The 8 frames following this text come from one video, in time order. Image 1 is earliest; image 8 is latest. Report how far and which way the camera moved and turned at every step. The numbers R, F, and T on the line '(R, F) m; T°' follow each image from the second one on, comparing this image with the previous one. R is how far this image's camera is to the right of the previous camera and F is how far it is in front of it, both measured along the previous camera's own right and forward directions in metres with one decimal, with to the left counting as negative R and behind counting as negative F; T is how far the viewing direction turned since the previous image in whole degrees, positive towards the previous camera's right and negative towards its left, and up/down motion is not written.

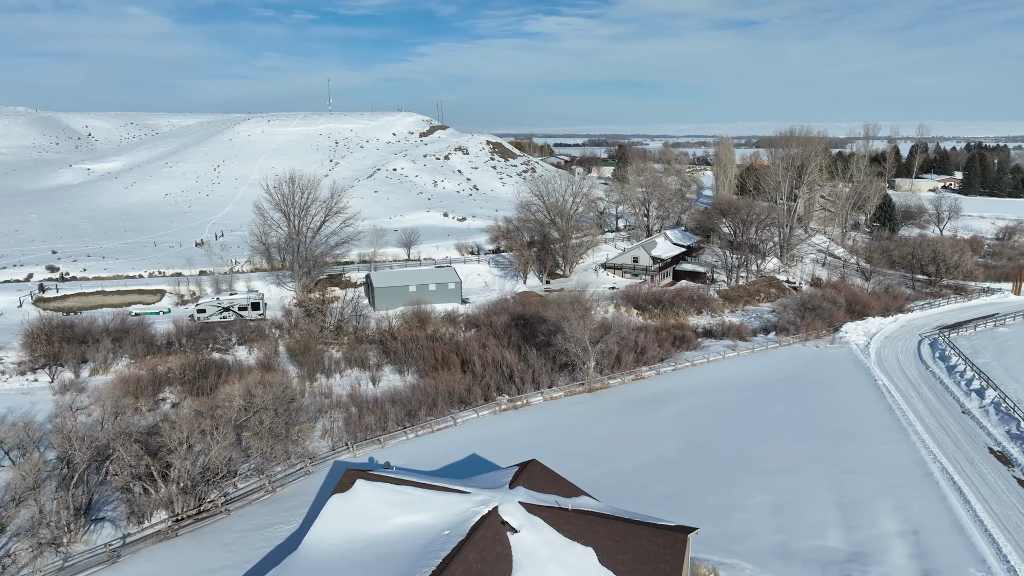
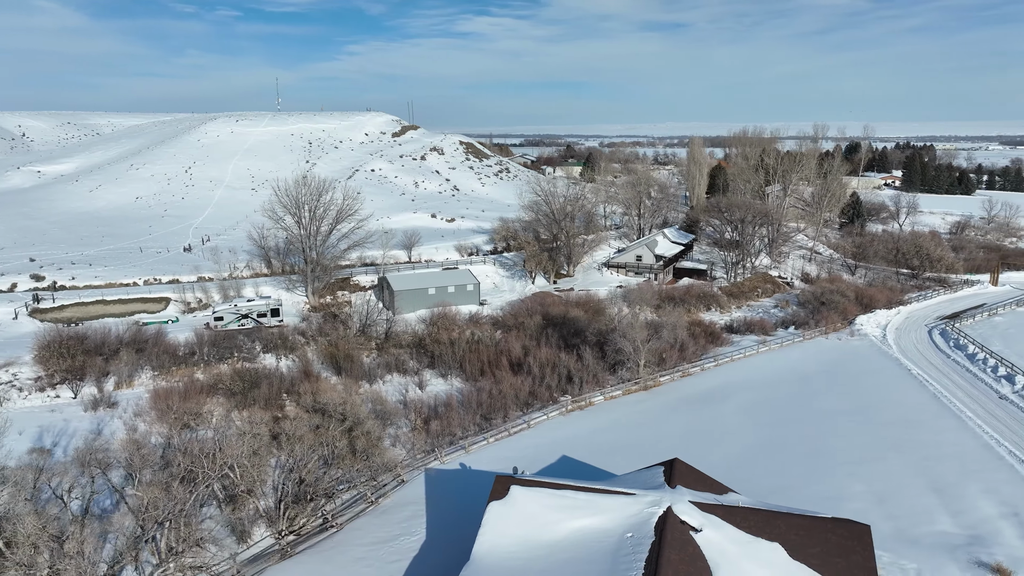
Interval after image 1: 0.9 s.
(-3.6, +0.2) m; +5°
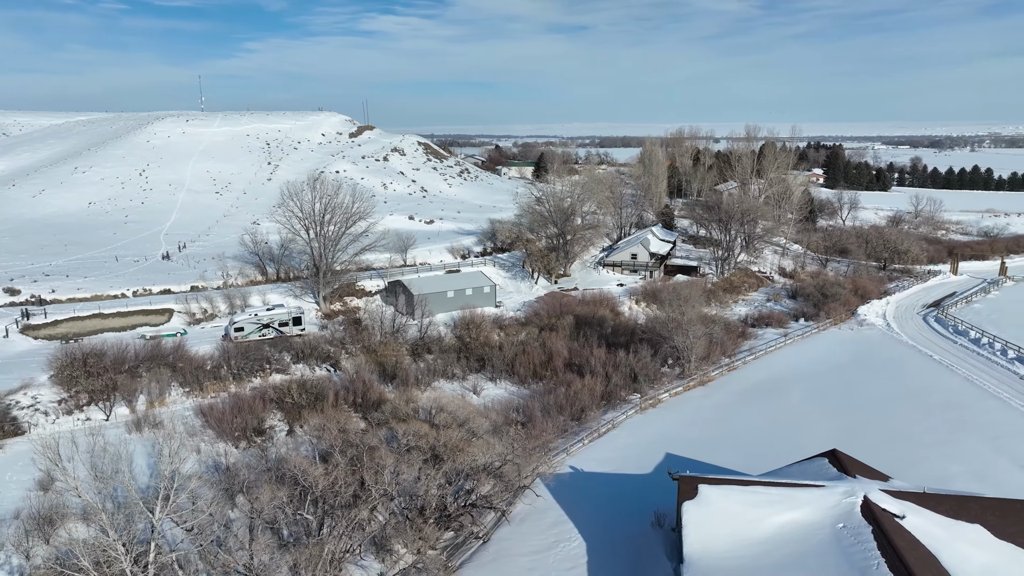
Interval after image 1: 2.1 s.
(-4.5, +0.4) m; +7°
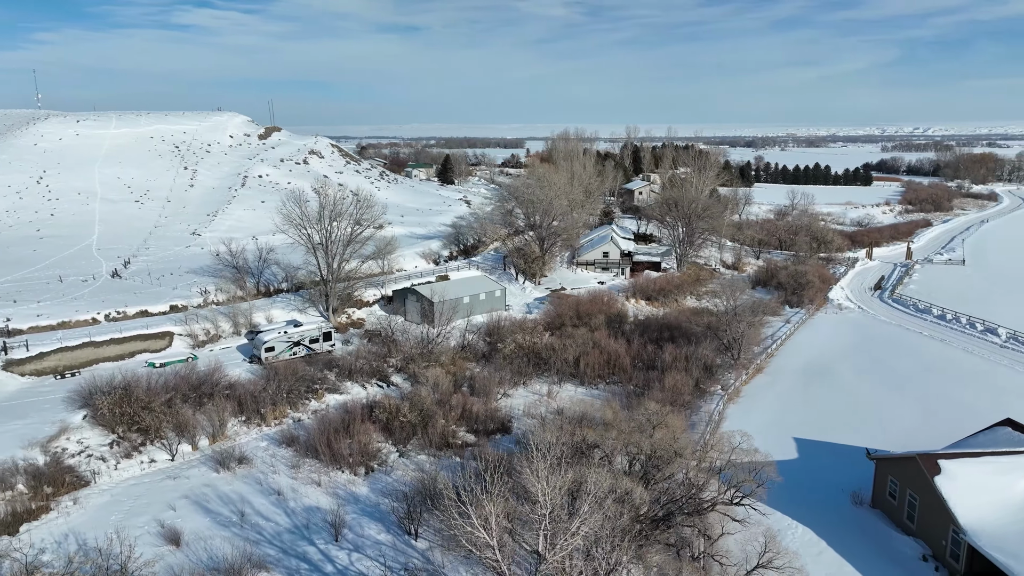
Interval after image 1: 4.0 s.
(-7.0, +0.9) m; +12°
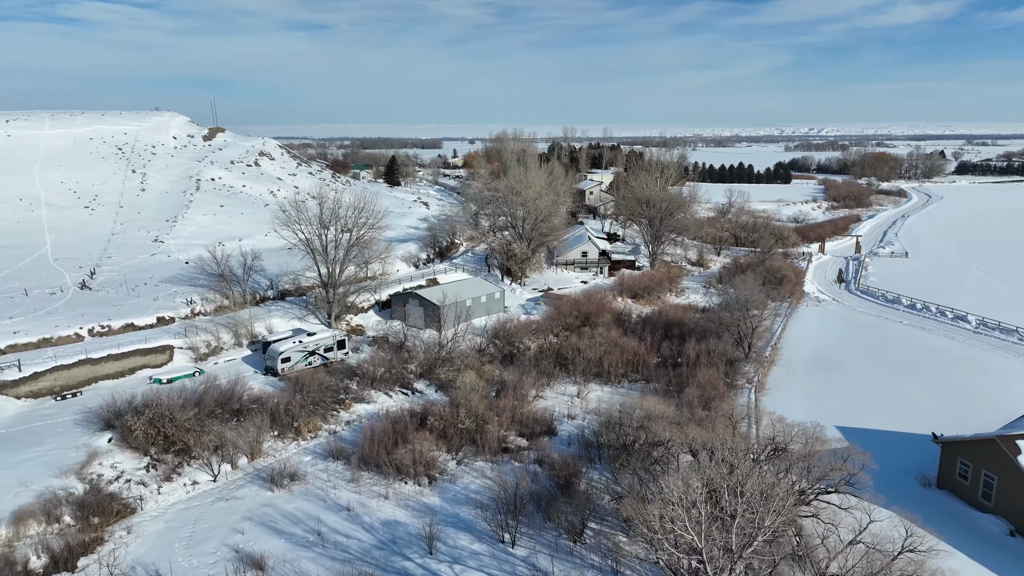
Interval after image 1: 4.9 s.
(-3.5, +0.3) m; +6°
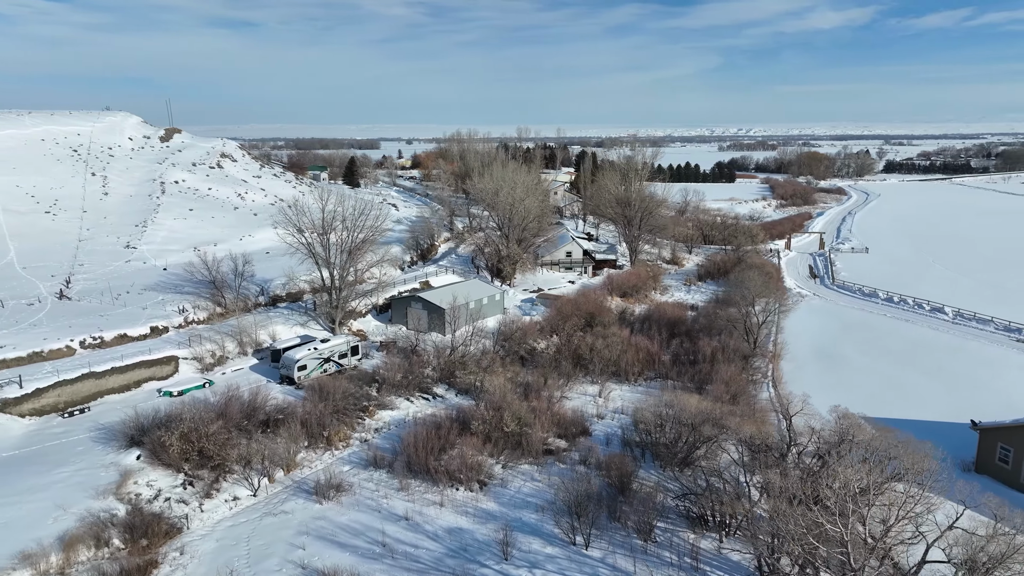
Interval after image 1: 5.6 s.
(-2.6, +0.2) m; +5°
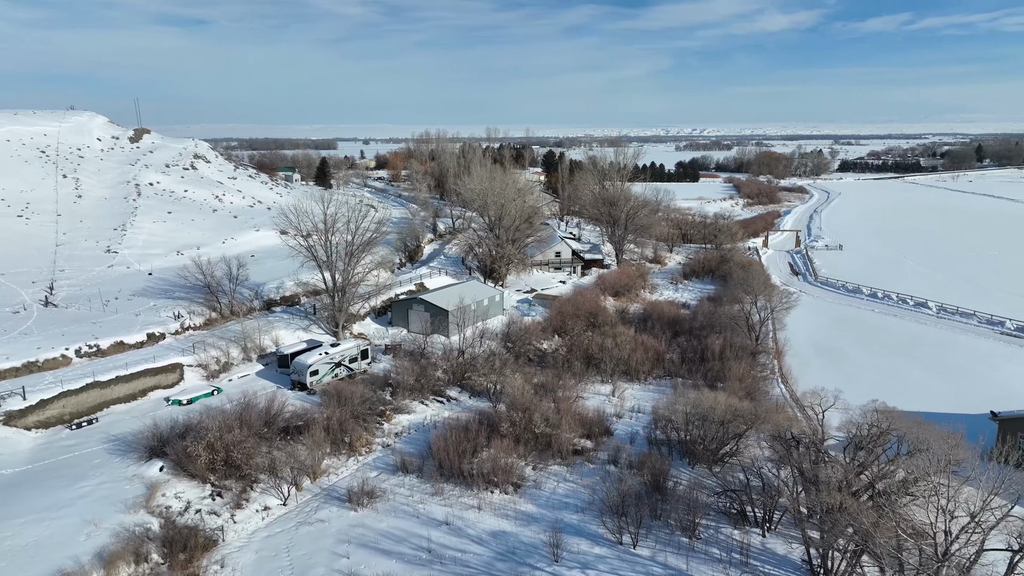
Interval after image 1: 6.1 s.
(-1.7, +0.1) m; +3°
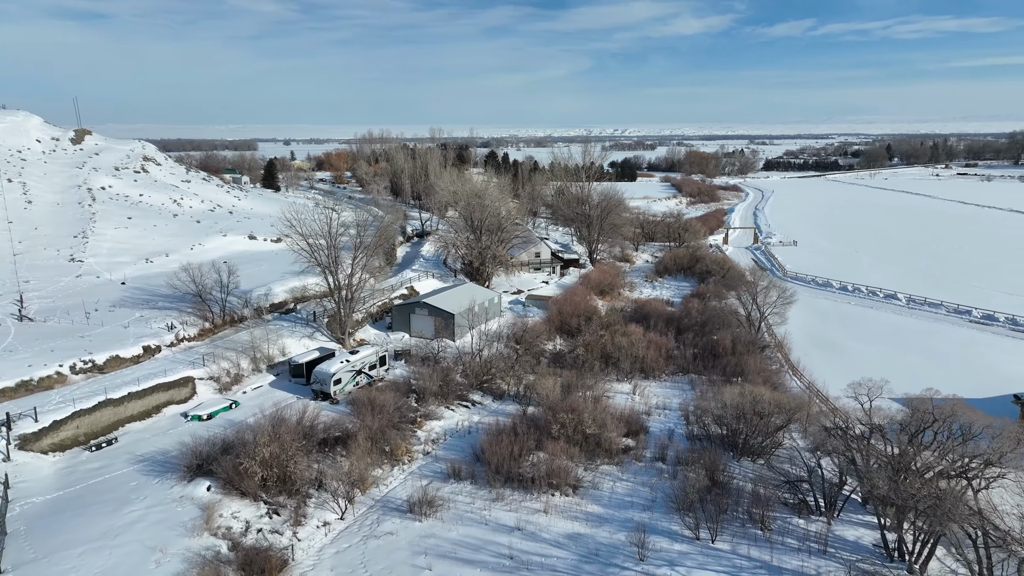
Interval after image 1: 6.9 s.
(-3.0, +0.2) m; +6°
